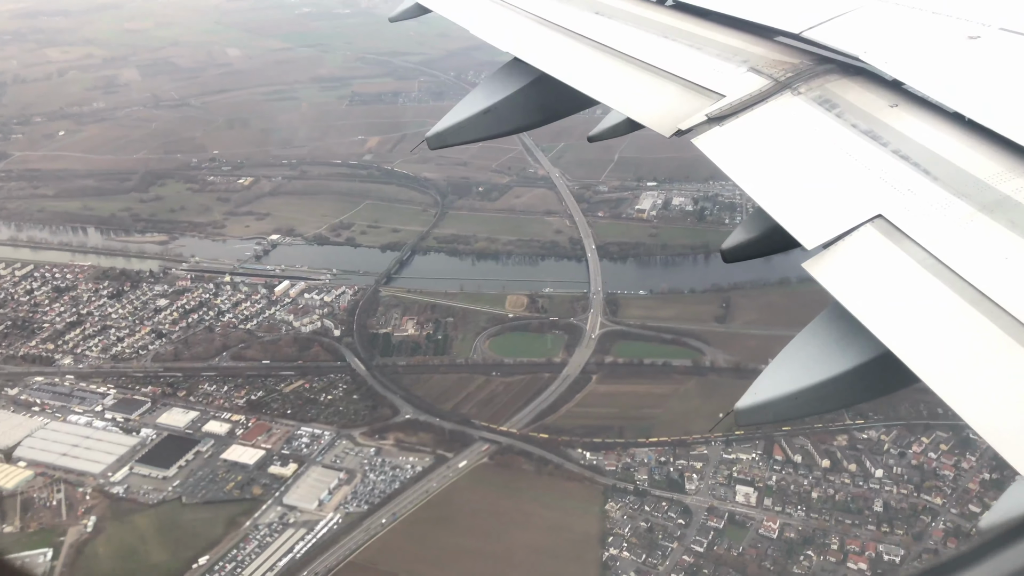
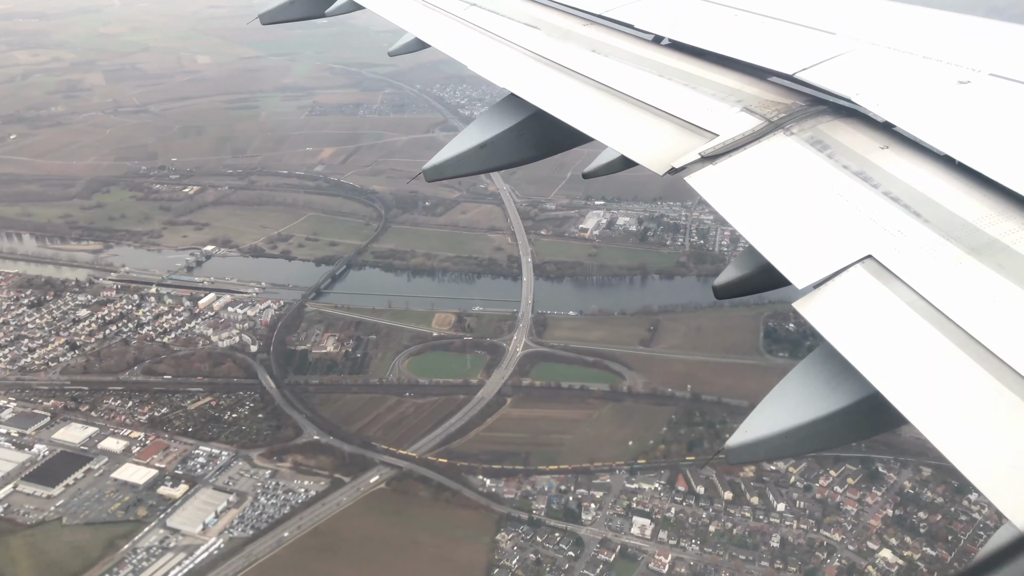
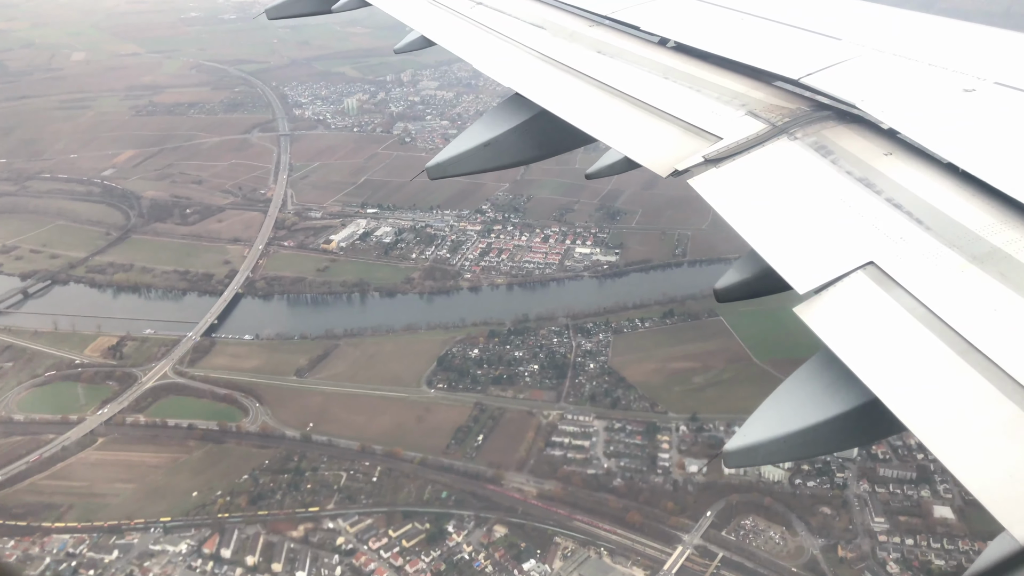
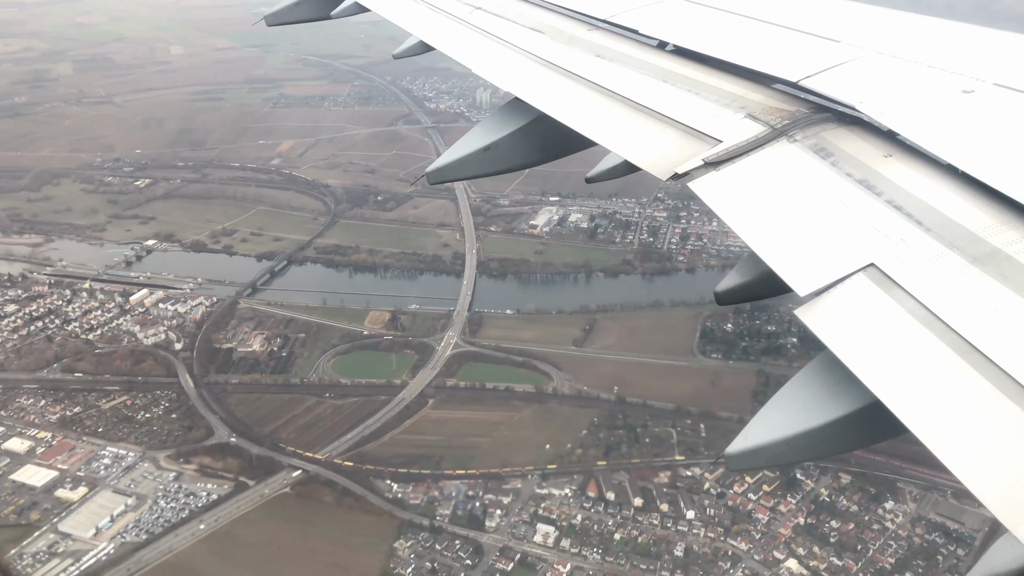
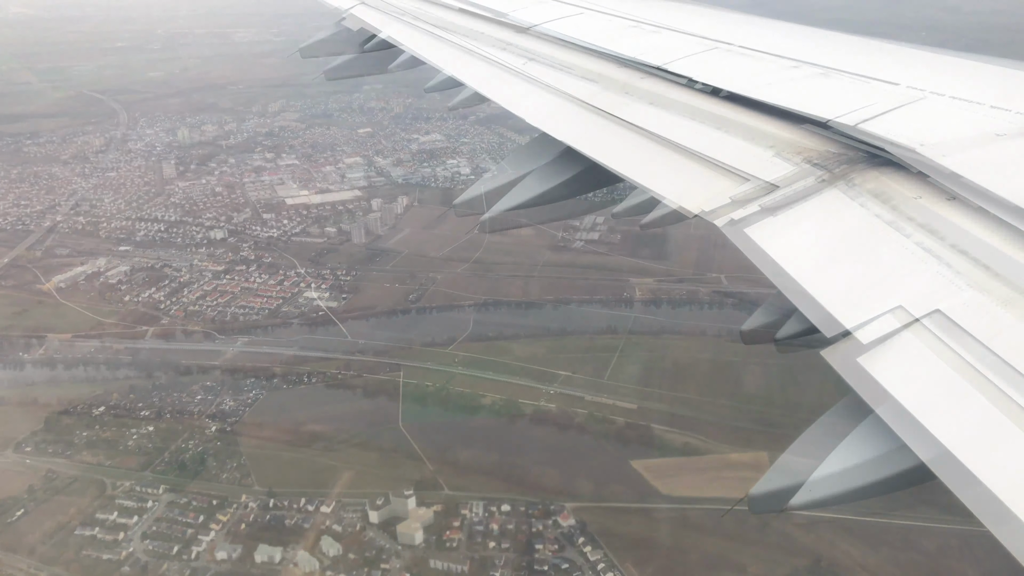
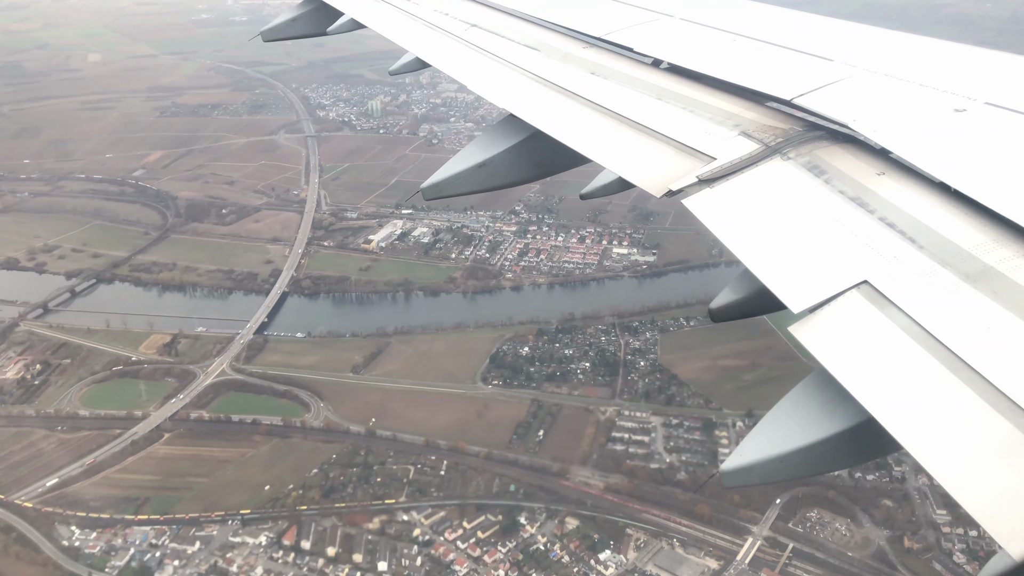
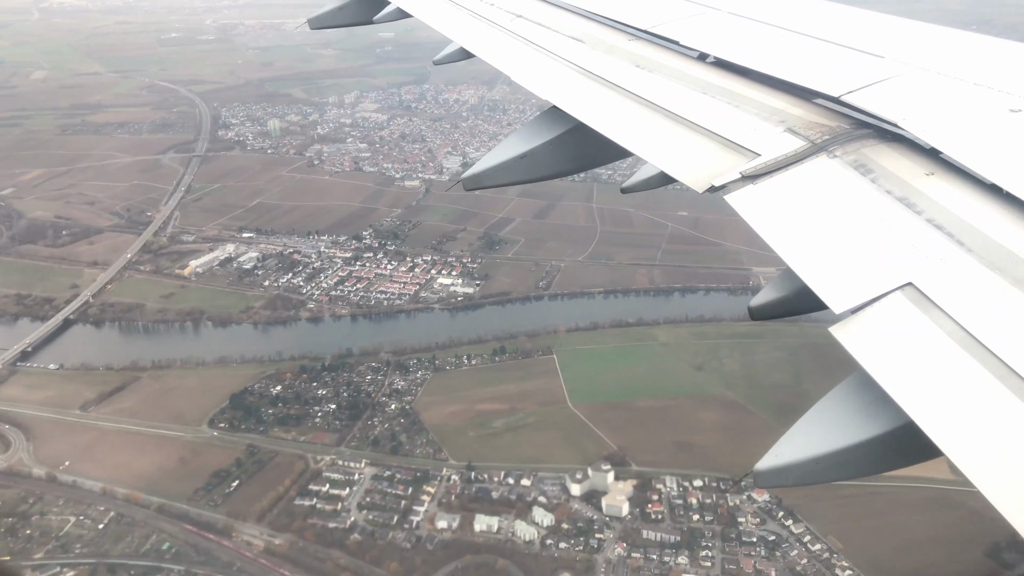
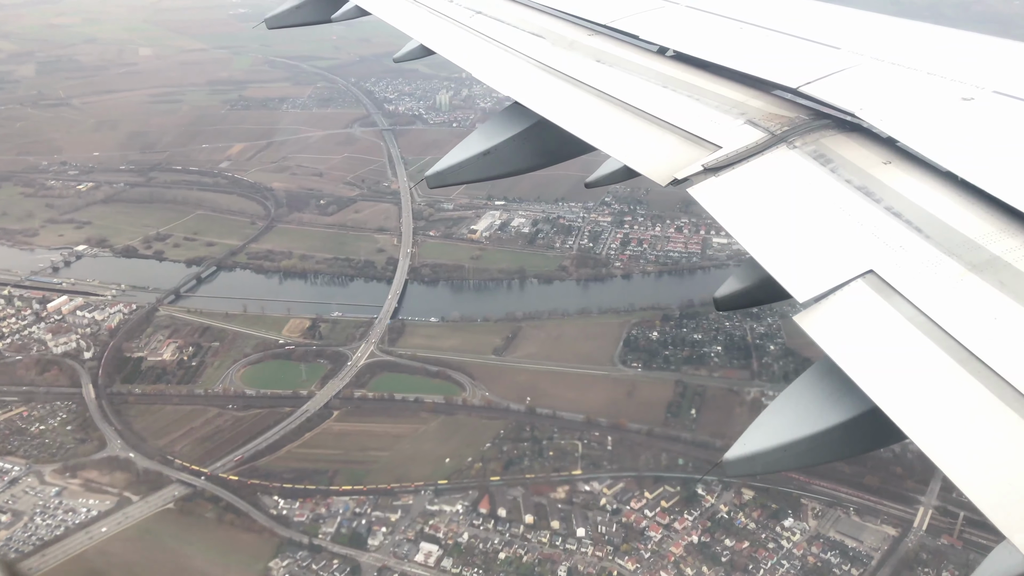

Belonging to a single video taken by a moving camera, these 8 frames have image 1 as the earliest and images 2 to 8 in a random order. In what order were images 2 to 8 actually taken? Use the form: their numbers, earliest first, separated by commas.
2, 4, 8, 6, 3, 7, 5
